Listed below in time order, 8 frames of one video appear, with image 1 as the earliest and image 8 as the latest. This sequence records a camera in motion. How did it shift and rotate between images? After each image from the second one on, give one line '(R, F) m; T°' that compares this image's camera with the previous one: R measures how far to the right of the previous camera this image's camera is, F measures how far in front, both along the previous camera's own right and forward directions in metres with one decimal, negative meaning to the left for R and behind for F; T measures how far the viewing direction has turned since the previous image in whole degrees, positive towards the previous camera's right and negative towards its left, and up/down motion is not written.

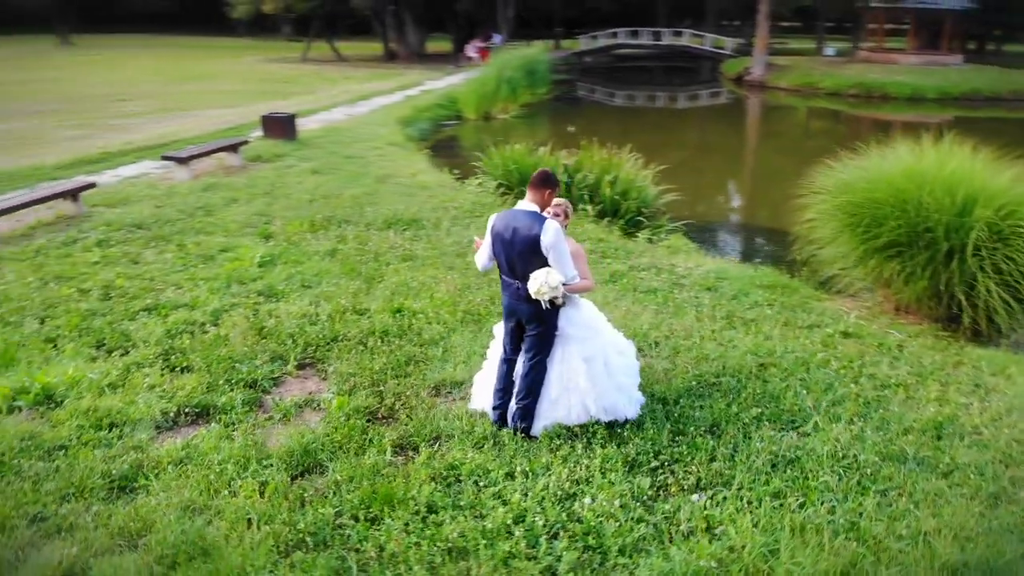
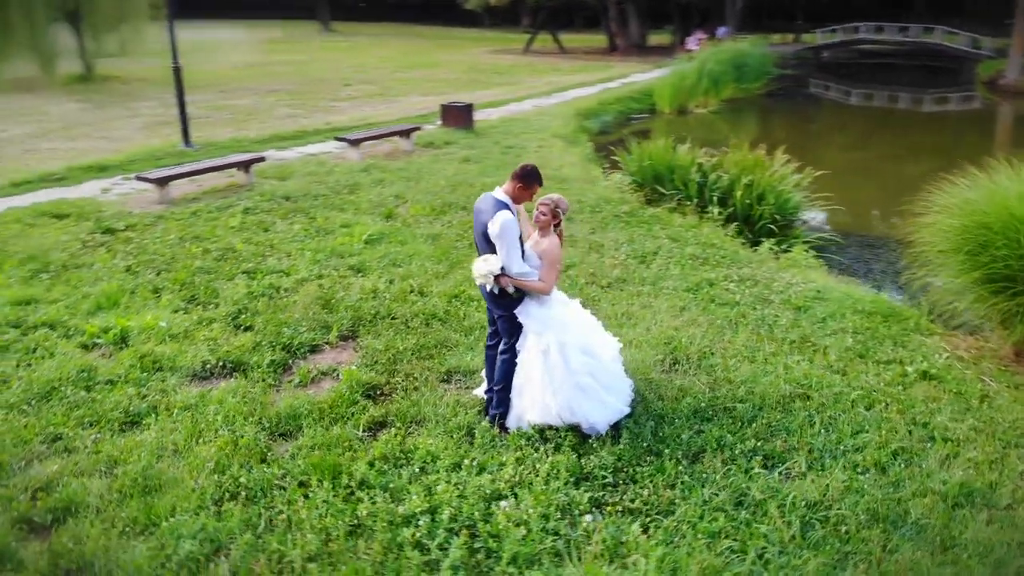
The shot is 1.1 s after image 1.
(+1.5, +0.2) m; -17°
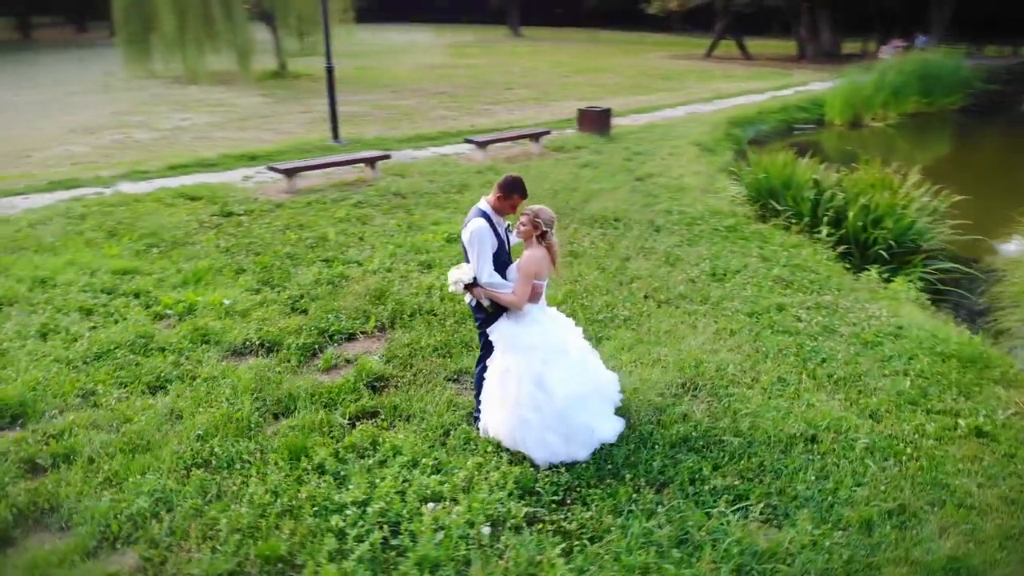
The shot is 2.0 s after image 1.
(+1.2, +0.2) m; -14°
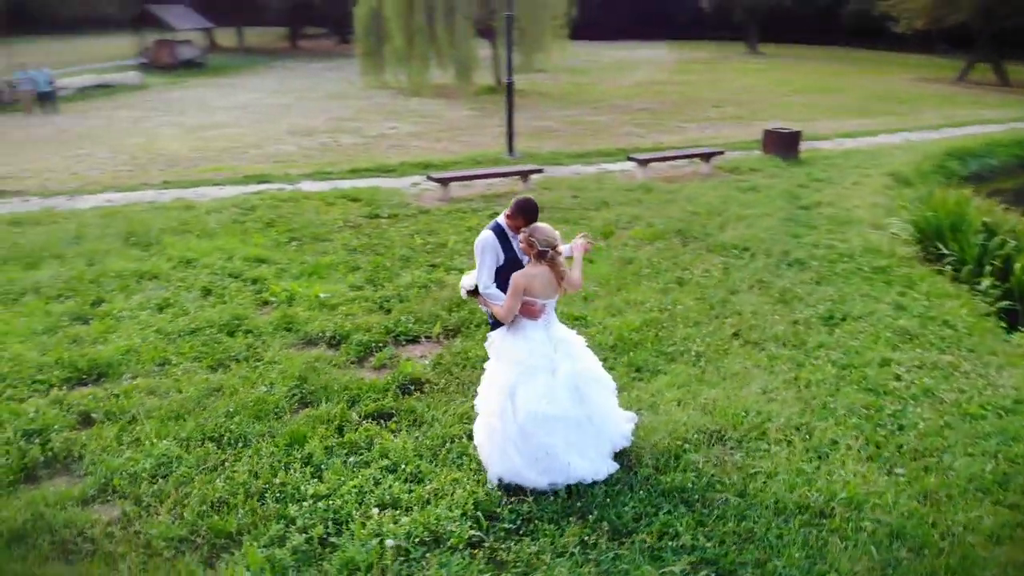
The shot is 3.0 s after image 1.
(+1.3, +0.3) m; -16°
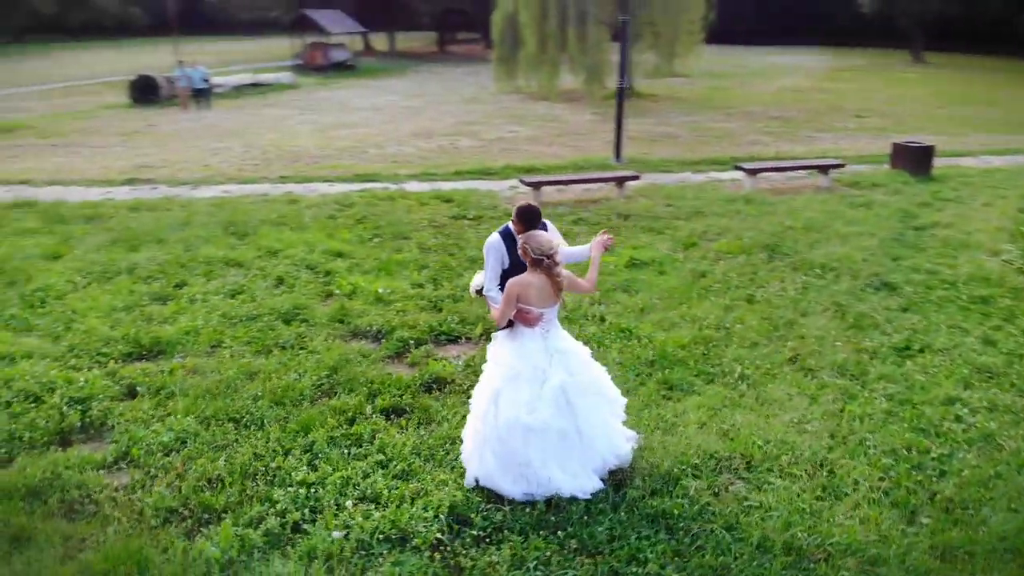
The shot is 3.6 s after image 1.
(+0.8, +0.1) m; -10°
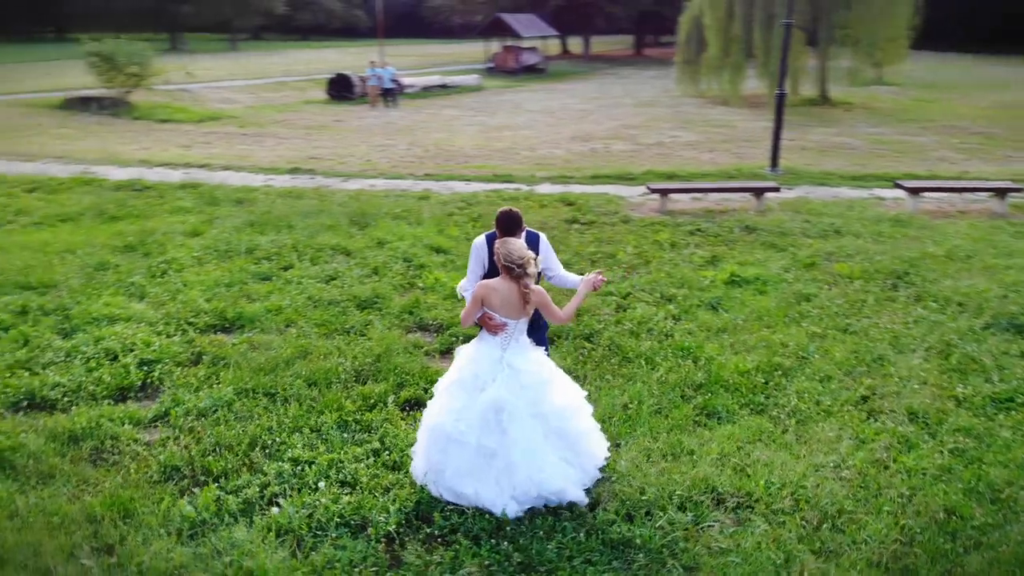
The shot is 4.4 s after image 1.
(+1.1, +0.2) m; -14°
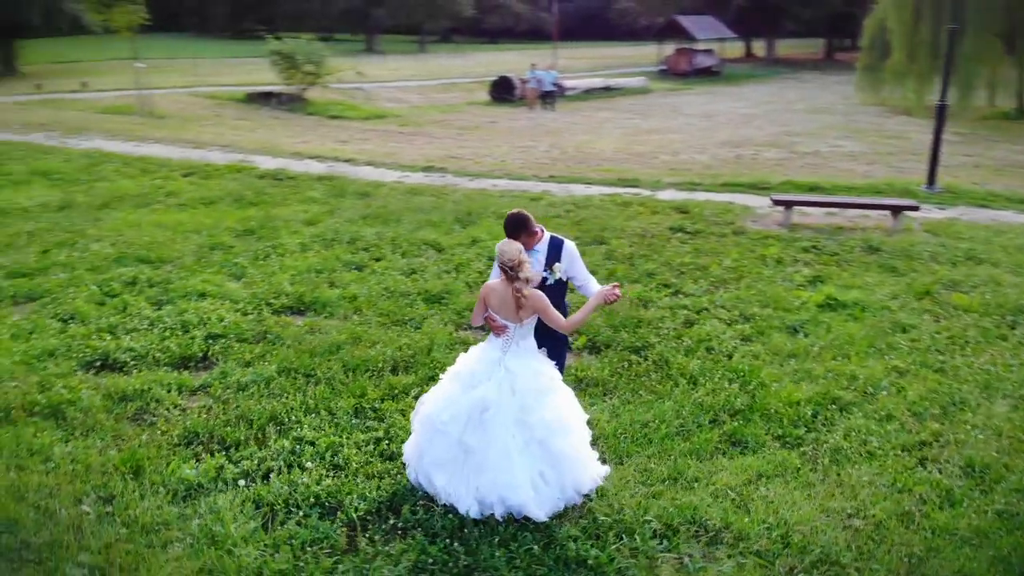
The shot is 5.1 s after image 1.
(+1.0, +0.1) m; -13°
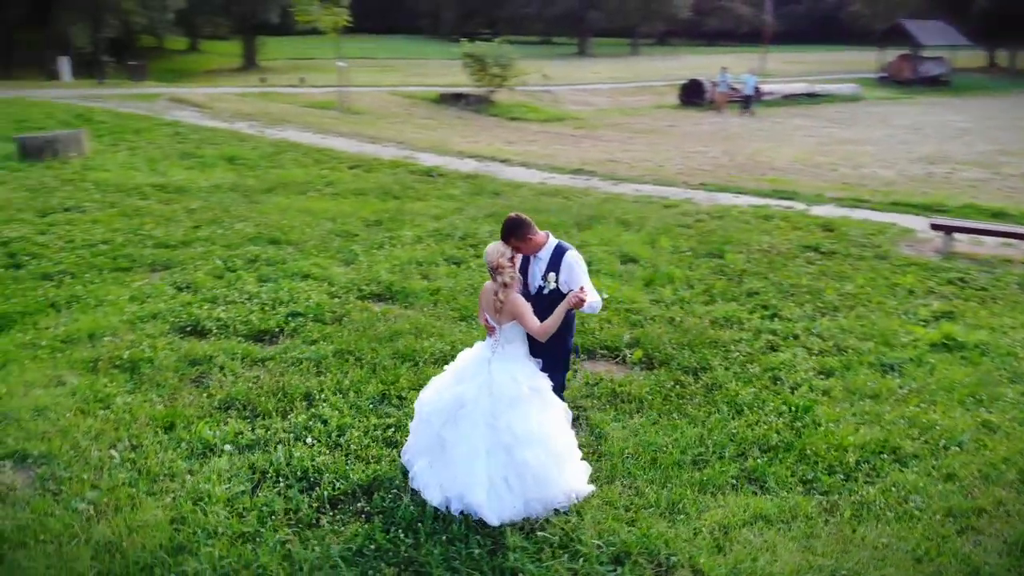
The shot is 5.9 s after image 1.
(+1.2, +0.2) m; -15°
